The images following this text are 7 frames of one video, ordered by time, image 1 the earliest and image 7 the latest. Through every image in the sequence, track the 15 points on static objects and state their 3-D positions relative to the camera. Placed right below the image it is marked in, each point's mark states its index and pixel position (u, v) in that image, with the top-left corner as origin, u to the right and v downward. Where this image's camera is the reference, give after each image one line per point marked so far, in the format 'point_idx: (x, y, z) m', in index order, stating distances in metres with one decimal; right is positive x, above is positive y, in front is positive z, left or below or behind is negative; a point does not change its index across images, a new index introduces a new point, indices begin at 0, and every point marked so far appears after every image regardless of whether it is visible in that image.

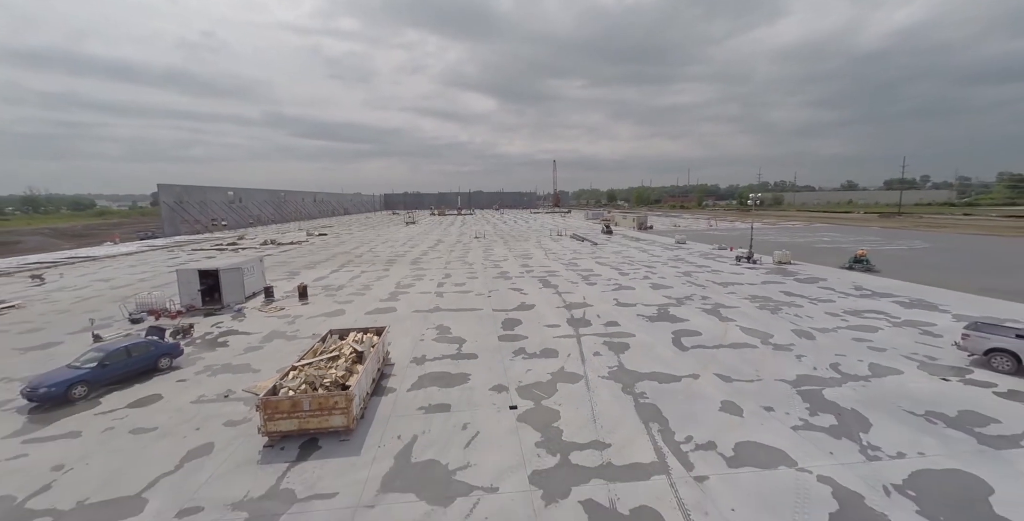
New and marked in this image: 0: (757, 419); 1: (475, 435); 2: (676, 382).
0: (+5.3, -3.4, +9.2) m
1: (-0.8, -3.6, +8.8) m
2: (+4.2, -3.1, +11.0) m
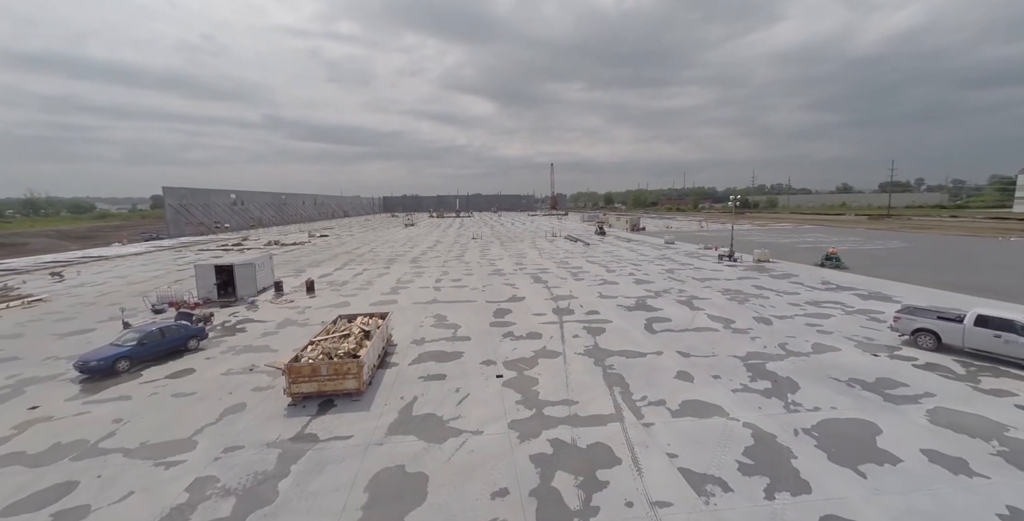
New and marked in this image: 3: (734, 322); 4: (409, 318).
0: (+4.9, -3.2, +10.9) m
1: (-1.2, -3.4, +10.5) m
2: (+3.9, -2.9, +12.7) m
3: (+8.4, -2.3, +16.0) m
4: (-4.4, -2.4, +17.8) m
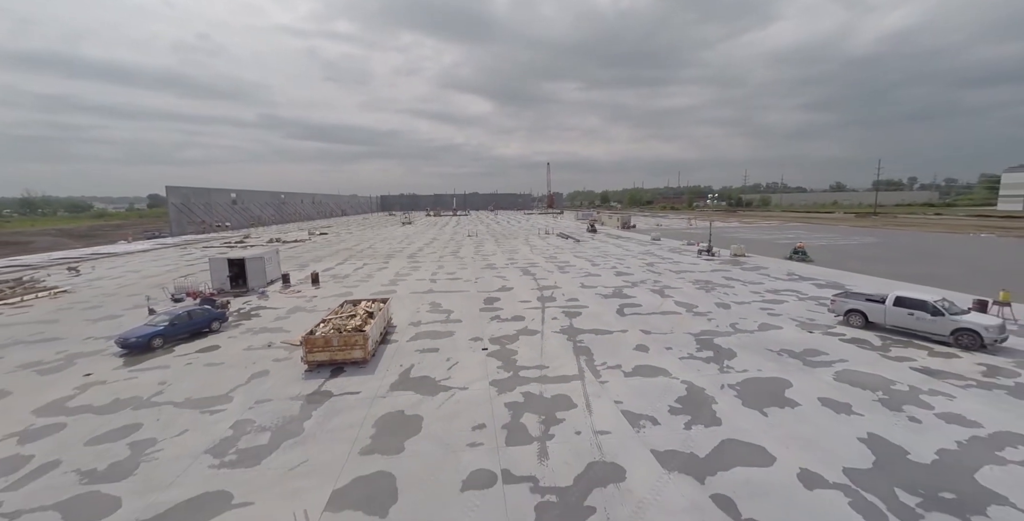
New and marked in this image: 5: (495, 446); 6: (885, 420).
0: (+4.4, -2.8, +12.8) m
1: (-1.7, -3.0, +12.4) m
2: (+3.3, -2.5, +14.6) m
3: (+7.8, -1.9, +18.0) m
4: (-4.9, -2.1, +19.7) m
5: (-0.4, -3.6, +8.3) m
6: (+7.9, -3.3, +9.0) m
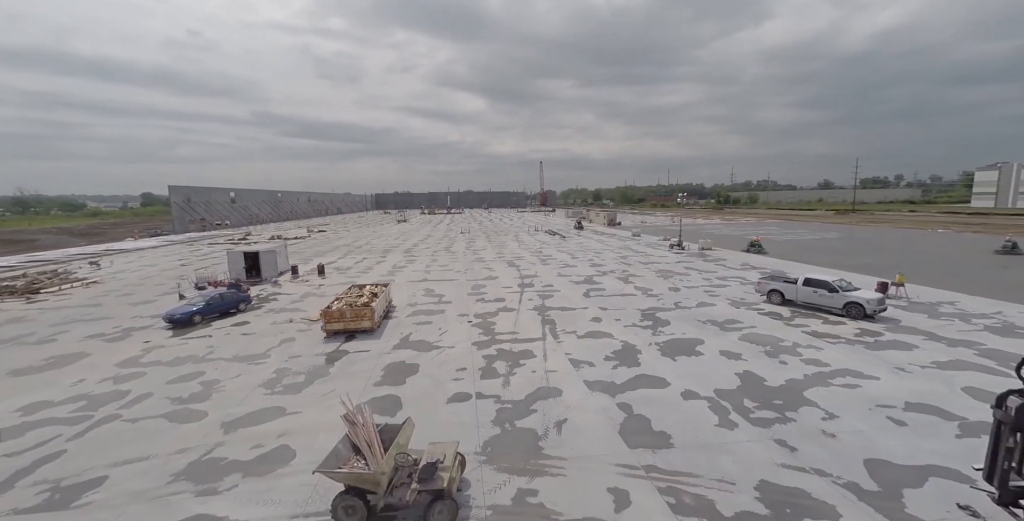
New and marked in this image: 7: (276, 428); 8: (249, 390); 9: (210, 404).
0: (+3.6, -2.4, +16.0) m
1: (-2.5, -2.6, +15.4) m
2: (+2.5, -2.1, +17.7) m
3: (+7.0, -1.5, +21.2) m
4: (-5.8, -1.6, +22.7) m
5: (-1.1, -3.2, +11.3) m
6: (+7.1, -2.9, +12.1) m
7: (-5.2, -3.6, +9.3) m
8: (-7.0, -3.4, +11.2) m
9: (-7.5, -3.6, +10.5) m
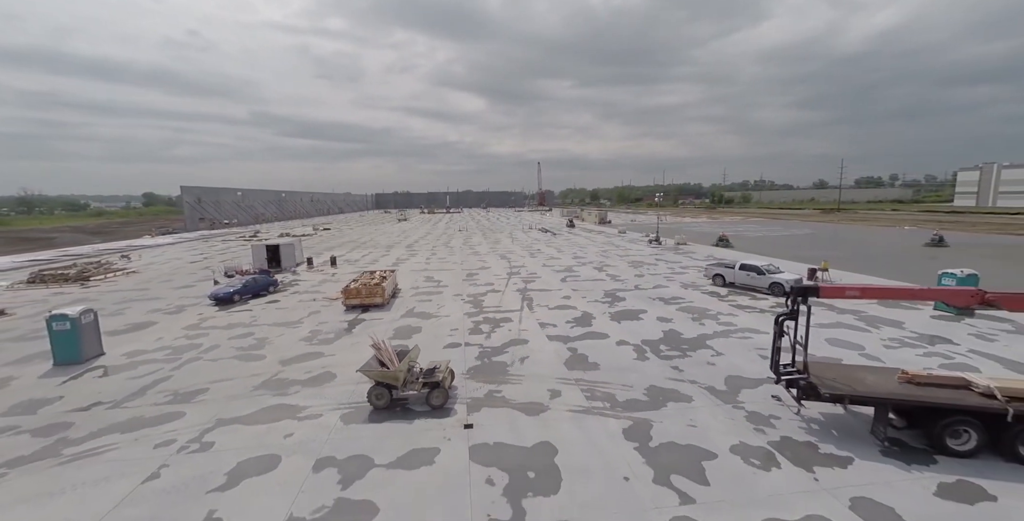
0: (+2.9, -1.8, +19.5) m
1: (-3.2, -2.1, +19.0) m
2: (+1.8, -1.5, +21.3) m
3: (+6.3, -0.9, +24.7) m
4: (-6.5, -1.1, +26.3) m
5: (-1.8, -2.6, +14.9) m
6: (+6.4, -2.3, +15.7) m
7: (-5.9, -3.0, +12.9) m
8: (-7.7, -2.9, +14.7) m
9: (-8.2, -3.0, +14.0) m
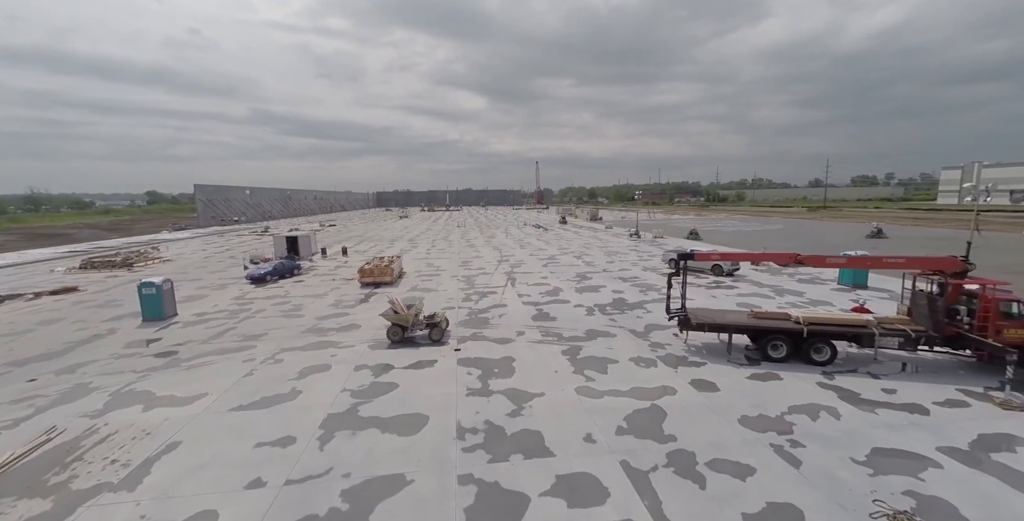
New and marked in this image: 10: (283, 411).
0: (+2.1, -1.0, +23.5) m
1: (-3.9, -1.3, +23.0) m
2: (+1.0, -0.7, +25.3) m
3: (+5.5, -0.1, +28.8) m
4: (-7.3, -0.3, +30.3) m
5: (-2.6, -1.9, +18.9) m
6: (+5.7, -1.6, +19.7) m
7: (-6.6, -2.3, +16.9) m
8: (-8.4, -2.1, +18.8) m
9: (-8.9, -2.2, +18.1) m
10: (-5.2, -3.4, +9.7) m
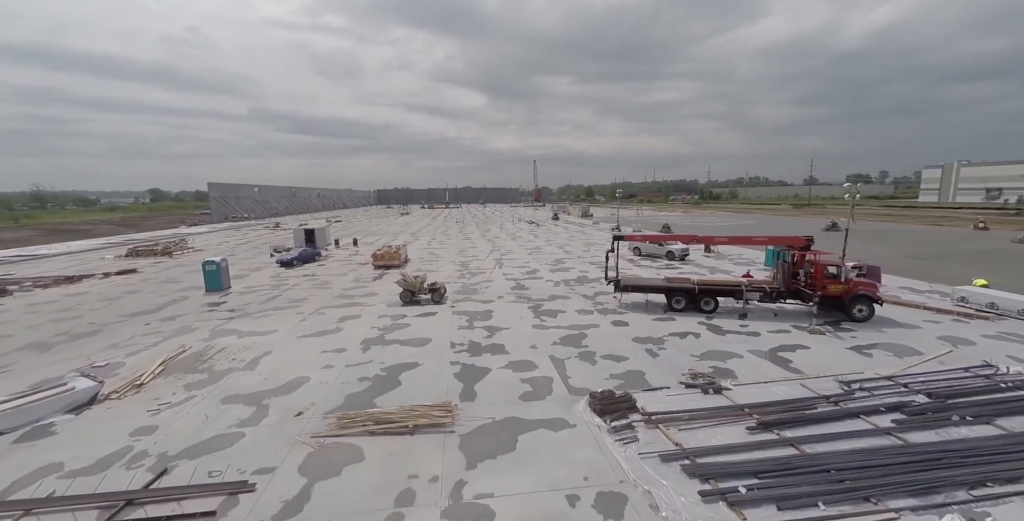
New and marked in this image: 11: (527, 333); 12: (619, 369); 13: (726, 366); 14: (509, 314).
0: (+1.3, -0.1, +28.2) m
1: (-4.8, -0.4, +27.7) m
2: (+0.2, +0.1, +30.0) m
3: (+4.7, +0.8, +33.4) m
4: (-8.1, +0.6, +35.0) m
5: (-3.4, -1.0, +23.6) m
6: (+4.8, -0.7, +24.4) m
7: (-7.5, -1.4, +21.6) m
8: (-9.3, -1.2, +23.4) m
9: (-9.8, -1.4, +22.7) m
10: (-6.1, -2.6, +14.3) m
11: (+0.5, -2.4, +14.0) m
12: (+2.8, -2.9, +11.1) m
13: (+5.8, -2.8, +11.3) m
14: (-0.1, -2.1, +16.6) m
